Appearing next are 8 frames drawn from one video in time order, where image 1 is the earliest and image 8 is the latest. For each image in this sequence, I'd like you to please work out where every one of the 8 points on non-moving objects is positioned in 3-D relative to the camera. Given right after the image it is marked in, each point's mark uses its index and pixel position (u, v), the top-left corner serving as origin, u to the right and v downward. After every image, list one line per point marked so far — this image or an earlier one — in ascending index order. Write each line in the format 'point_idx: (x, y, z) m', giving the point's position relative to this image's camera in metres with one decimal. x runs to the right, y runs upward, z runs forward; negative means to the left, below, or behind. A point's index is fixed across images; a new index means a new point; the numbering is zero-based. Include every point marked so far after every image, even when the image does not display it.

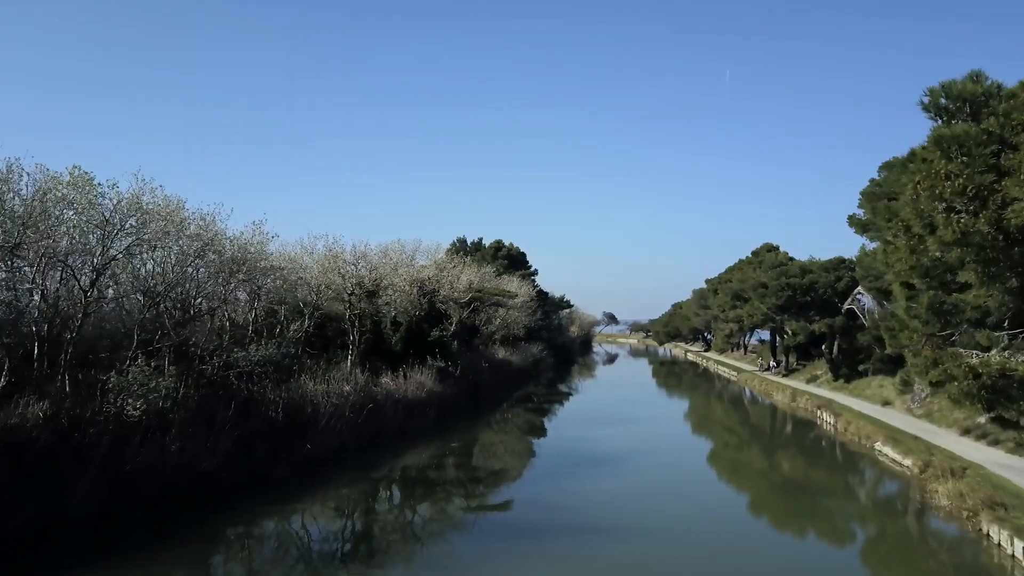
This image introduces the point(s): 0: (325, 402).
0: (-5.0, -3.1, +19.4) m
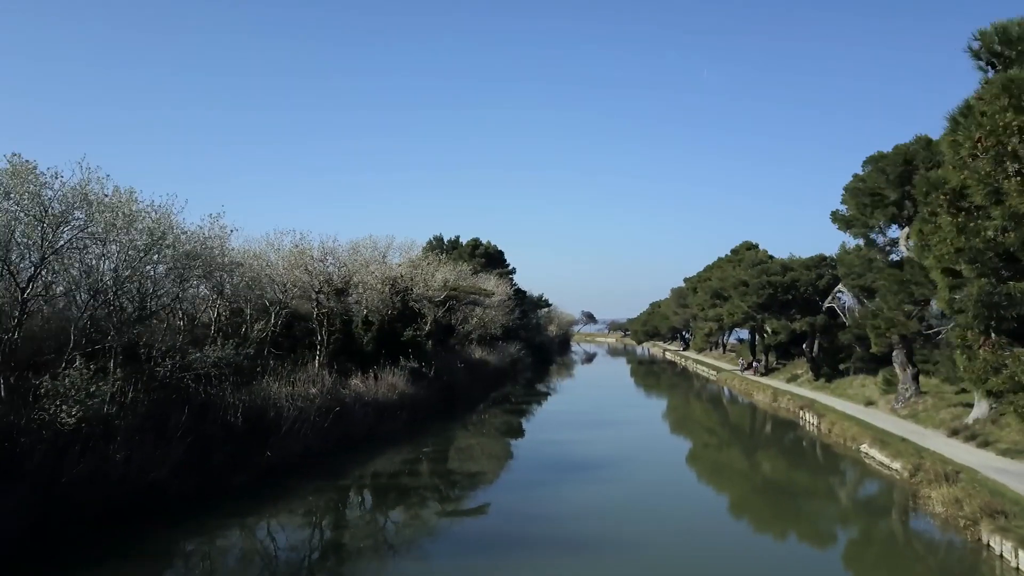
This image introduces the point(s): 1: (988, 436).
0: (-5.7, -3.0, +18.4) m
1: (+11.7, -3.6, +17.5) m
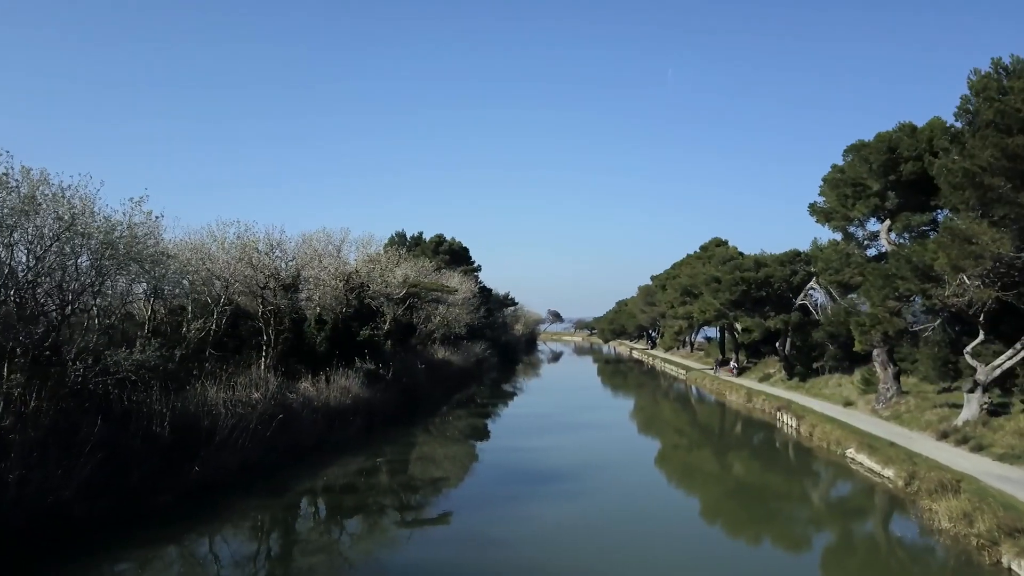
0: (-6.6, -2.9, +16.5) m
1: (+10.8, -3.5, +16.4) m
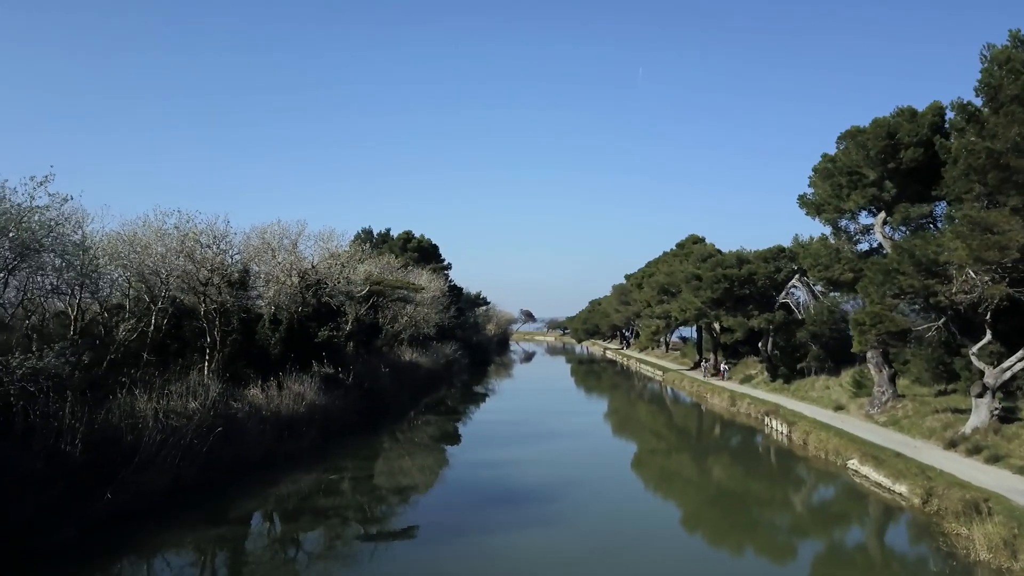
0: (-7.2, -2.8, +14.4) m
1: (+10.2, -3.4, +15.0) m
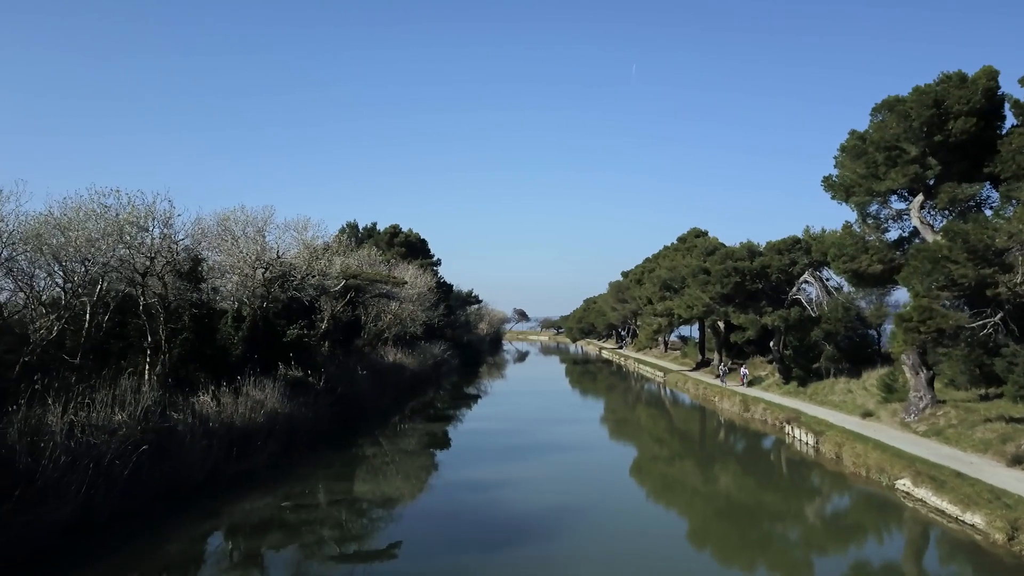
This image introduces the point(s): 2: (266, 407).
0: (-7.4, -2.6, +11.8) m
1: (+10.0, -3.2, +12.6) m
2: (-6.1, -3.0, +17.7) m
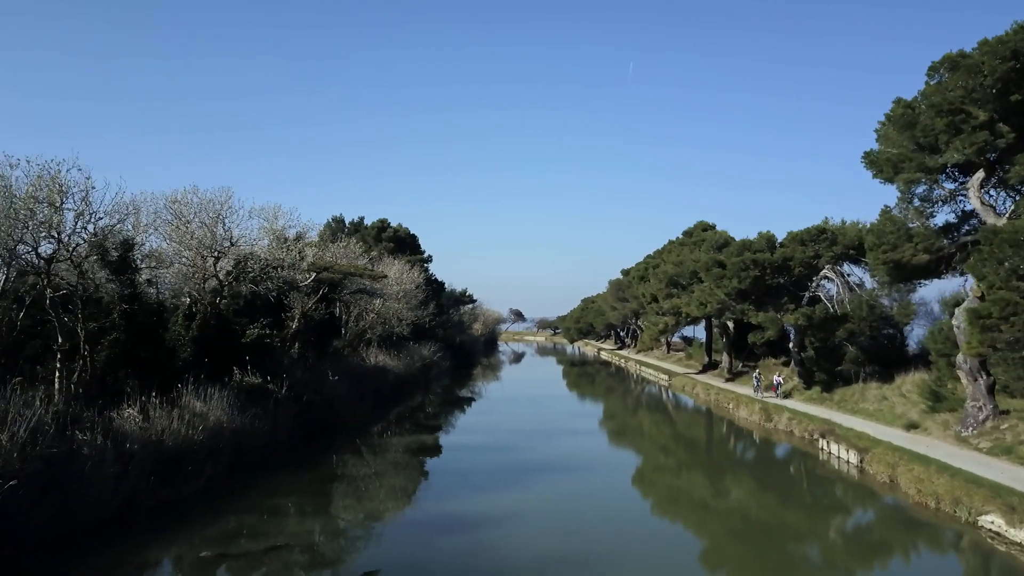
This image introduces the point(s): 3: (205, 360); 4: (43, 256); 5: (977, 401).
0: (-7.6, -2.4, +9.0) m
1: (+9.8, -3.0, +9.8) m
2: (-6.3, -2.8, +14.8) m
3: (-7.6, -1.8, +17.9) m
4: (-9.0, +0.6, +14.0) m
5: (+10.6, -2.6, +16.3) m
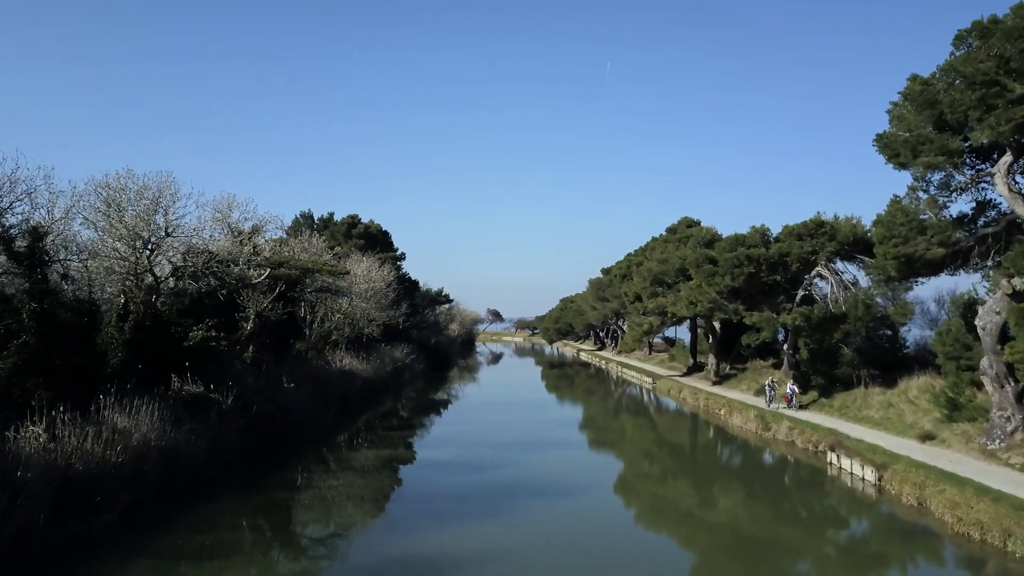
0: (-7.8, -2.3, +6.8) m
1: (+9.5, -2.9, +8.2) m
2: (-6.8, -2.7, +12.7) m
3: (-8.1, -1.7, +15.7) m
4: (-9.4, +0.7, +11.8) m
5: (+10.1, -2.5, +14.7) m
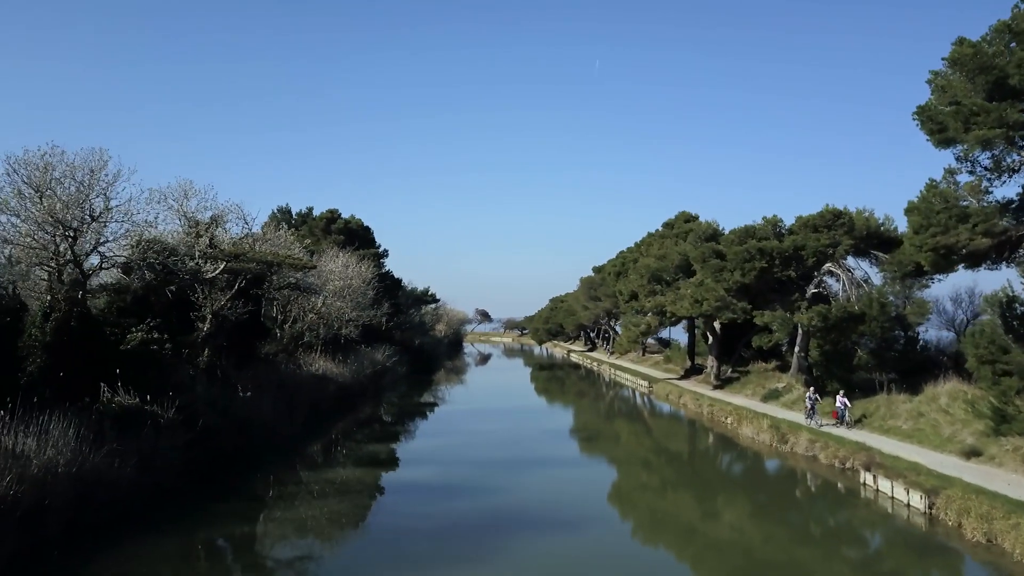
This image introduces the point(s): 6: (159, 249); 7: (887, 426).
0: (-8.0, -2.2, +4.5) m
1: (+9.4, -2.8, +6.2) m
2: (-7.0, -2.6, +10.4) m
3: (-8.4, -1.6, +13.4) m
4: (-9.6, +0.8, +9.5) m
5: (+9.9, -2.4, +12.6) m
6: (-8.2, +0.9, +16.7) m
7: (+9.8, -3.6, +18.6) m
